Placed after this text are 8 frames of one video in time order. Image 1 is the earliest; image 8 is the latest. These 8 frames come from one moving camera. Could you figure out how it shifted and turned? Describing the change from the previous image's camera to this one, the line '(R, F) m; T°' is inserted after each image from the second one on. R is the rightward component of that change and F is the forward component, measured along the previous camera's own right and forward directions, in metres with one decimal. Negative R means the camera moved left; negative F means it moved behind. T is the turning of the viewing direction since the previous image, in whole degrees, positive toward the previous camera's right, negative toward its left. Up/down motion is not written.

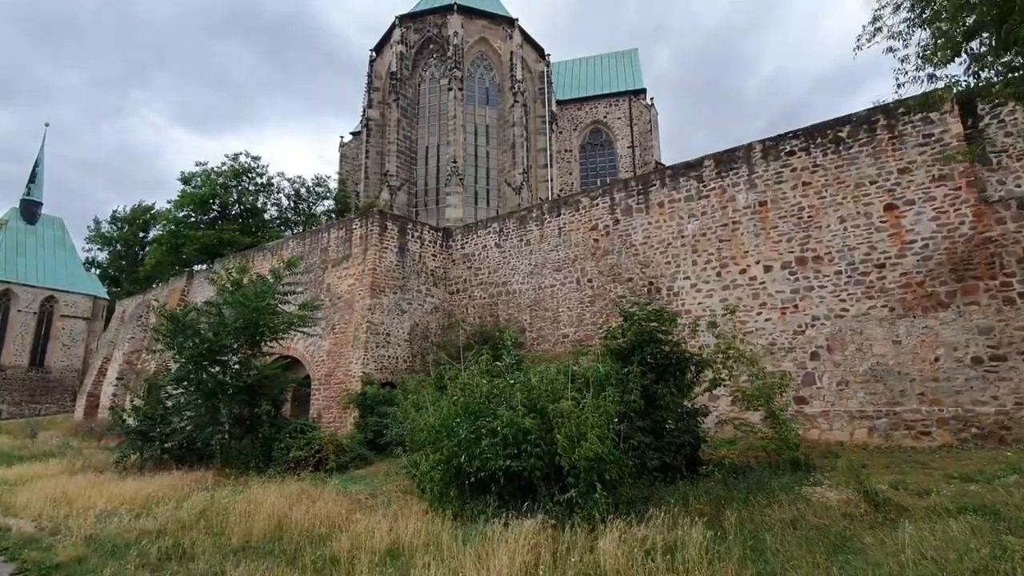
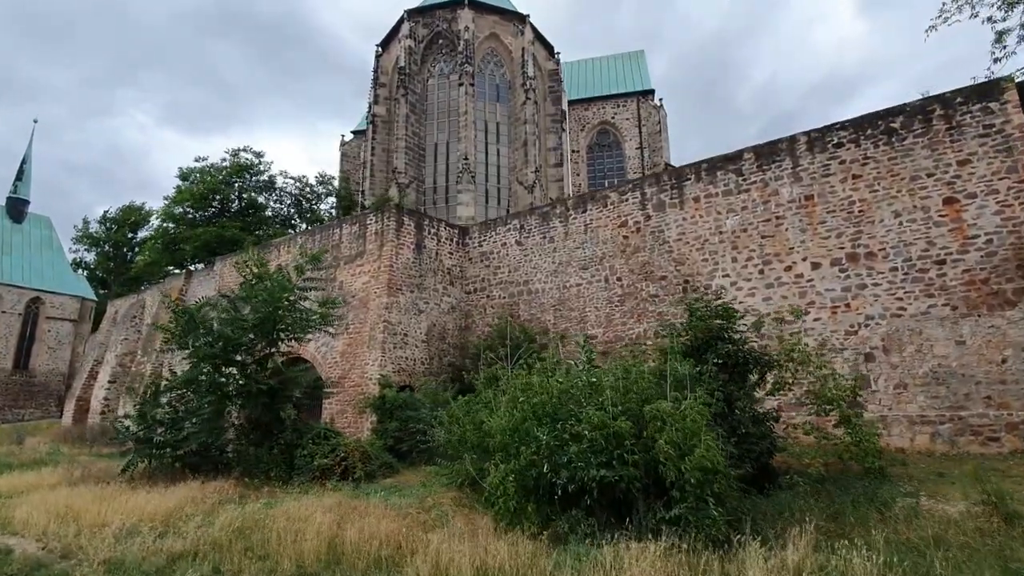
(-0.8, +0.6) m; +1°
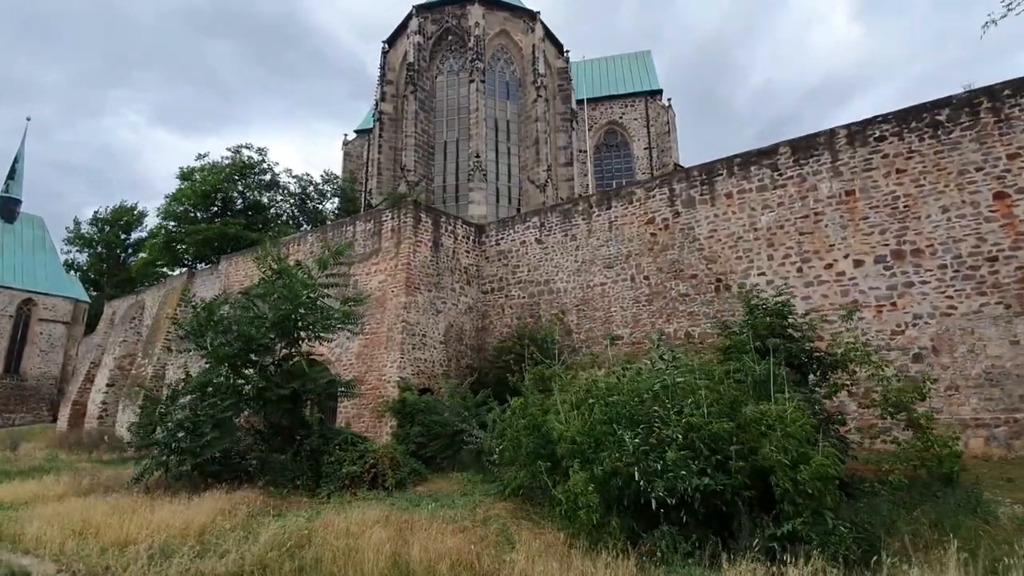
(-0.7, +0.4) m; +1°
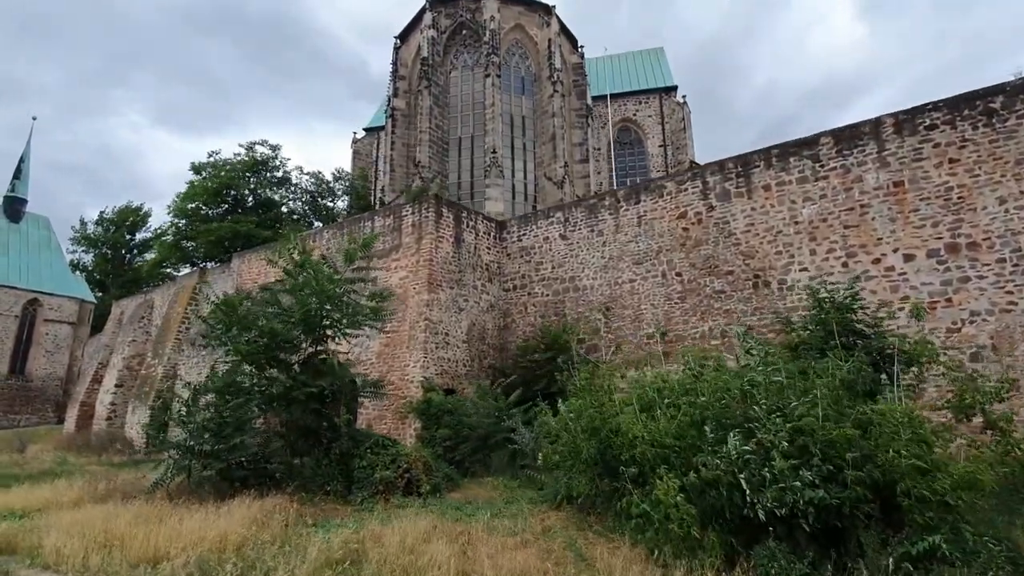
(-0.6, +0.4) m; 0°
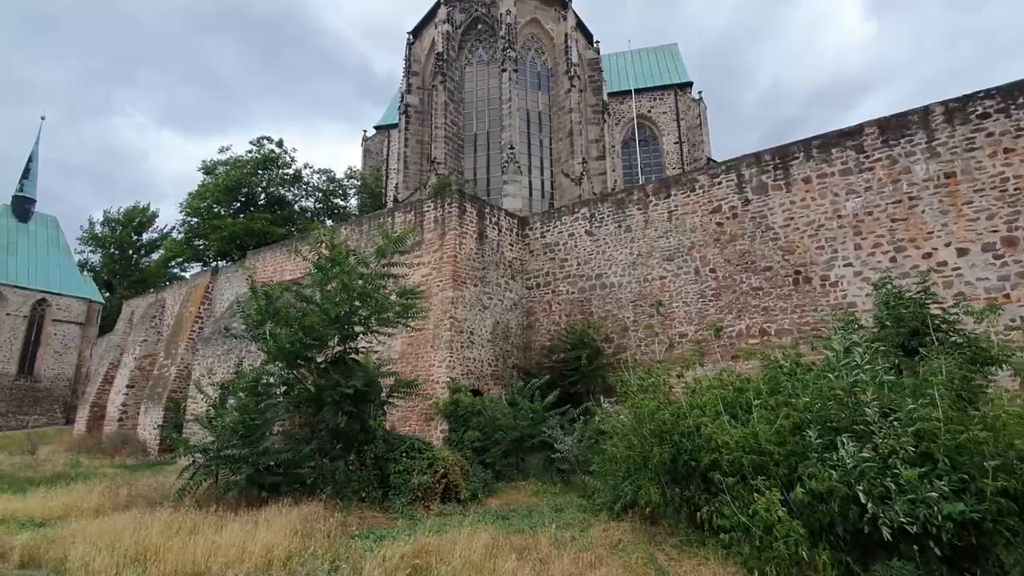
(-0.5, +0.4) m; 0°
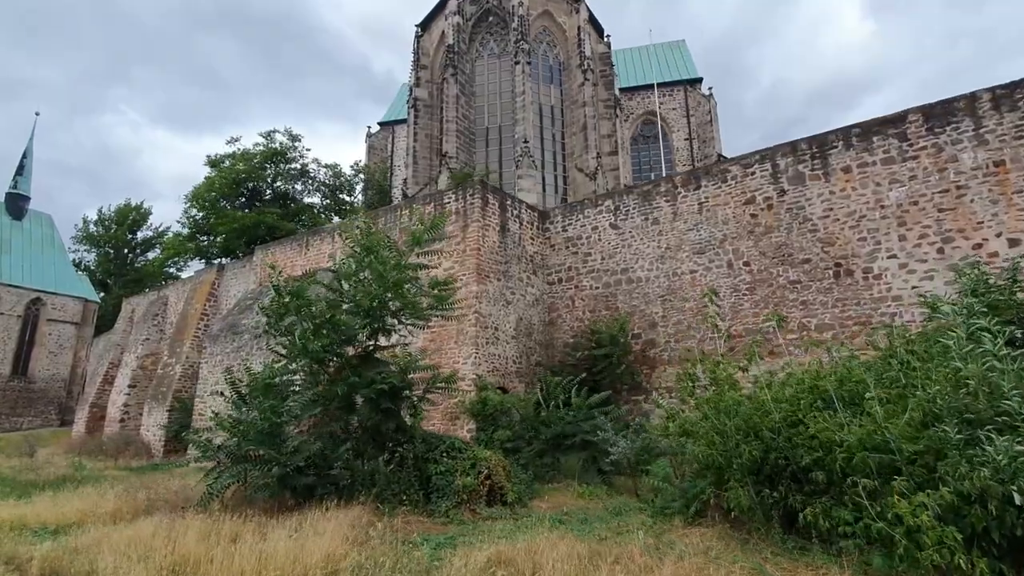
(-0.7, +0.4) m; +1°
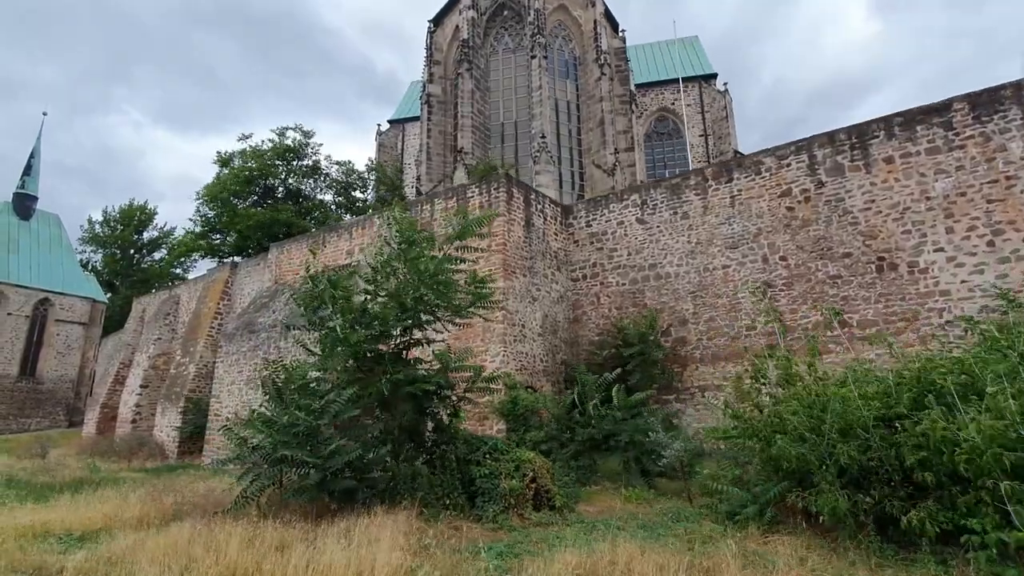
(-0.5, +0.3) m; 0°
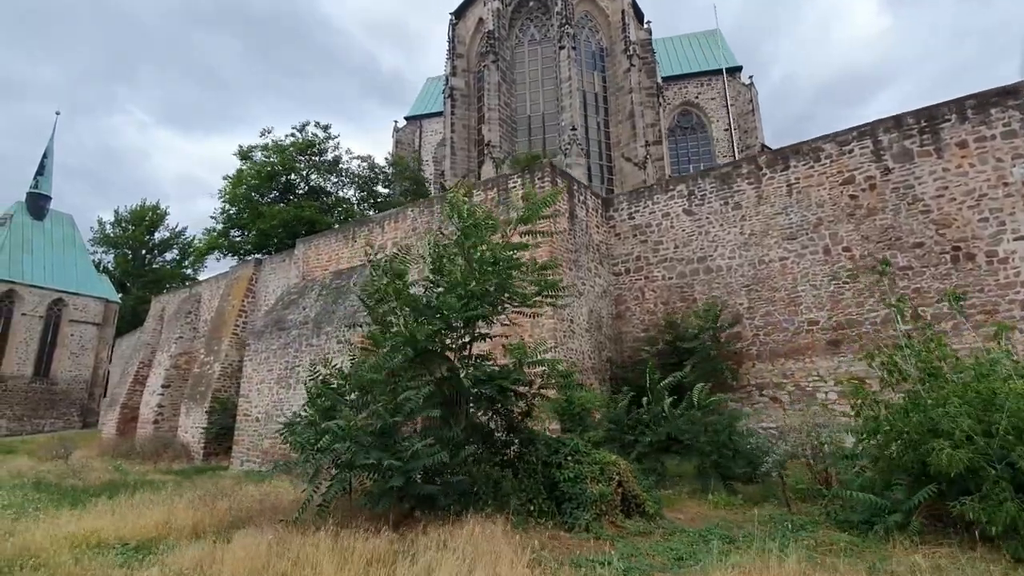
(-0.9, +0.5) m; 0°
